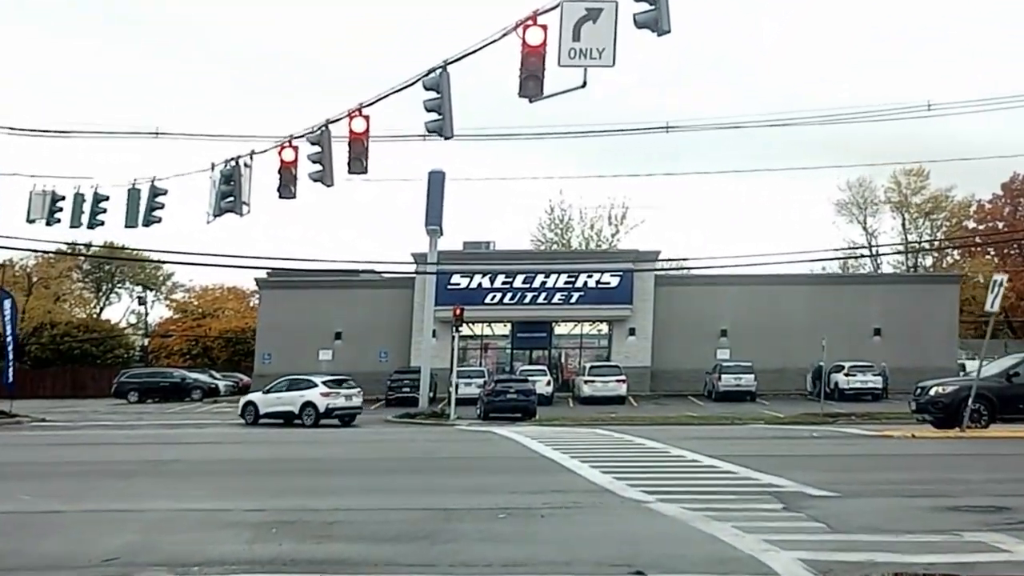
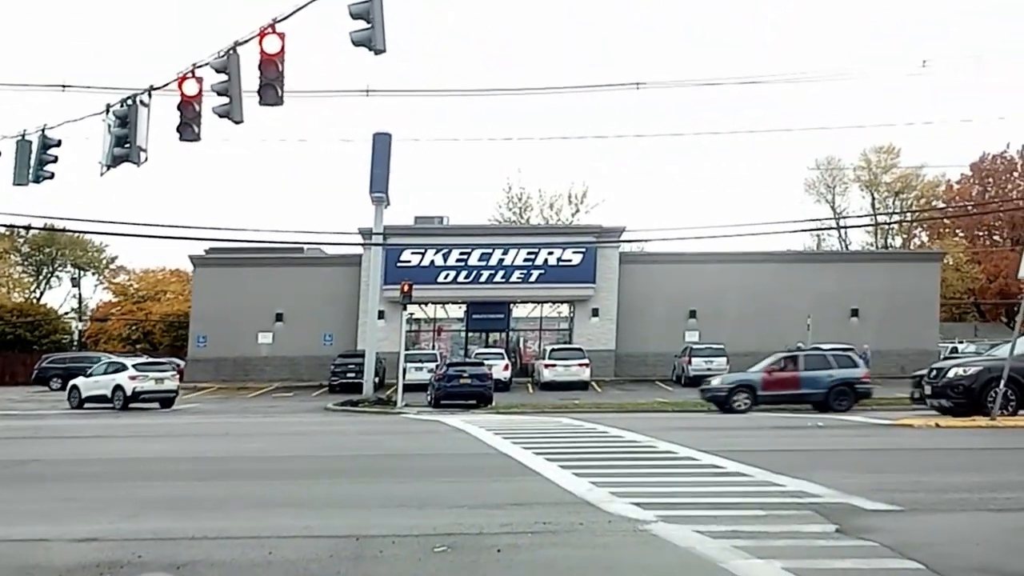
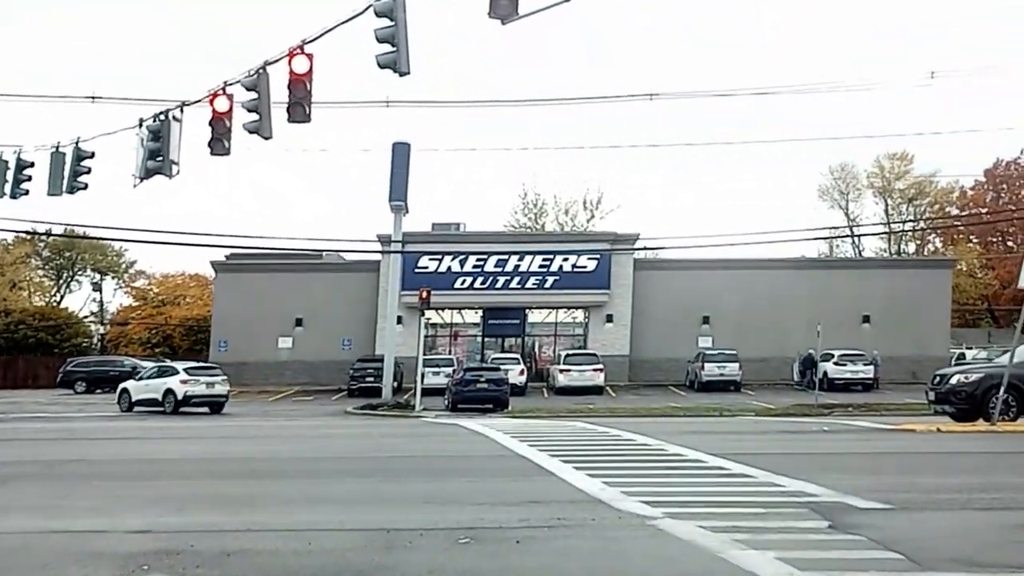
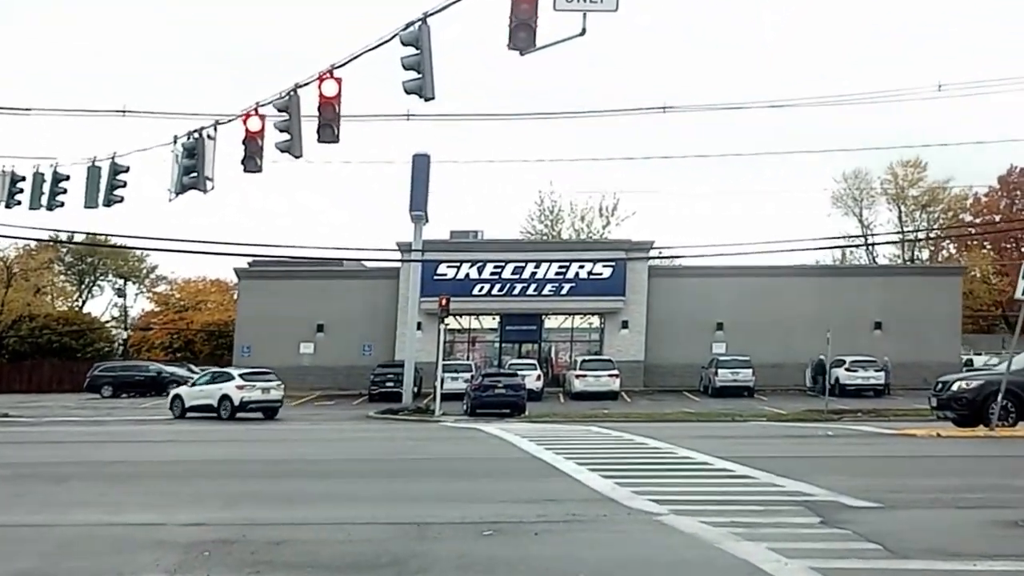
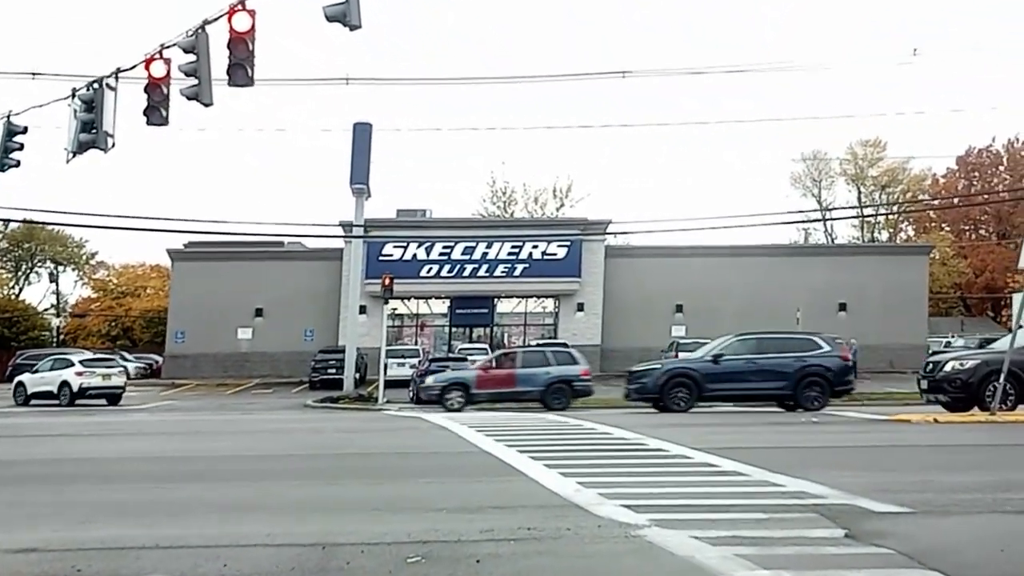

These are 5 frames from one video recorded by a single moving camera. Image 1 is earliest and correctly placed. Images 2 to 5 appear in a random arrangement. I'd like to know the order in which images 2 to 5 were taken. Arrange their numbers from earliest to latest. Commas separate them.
4, 3, 2, 5
